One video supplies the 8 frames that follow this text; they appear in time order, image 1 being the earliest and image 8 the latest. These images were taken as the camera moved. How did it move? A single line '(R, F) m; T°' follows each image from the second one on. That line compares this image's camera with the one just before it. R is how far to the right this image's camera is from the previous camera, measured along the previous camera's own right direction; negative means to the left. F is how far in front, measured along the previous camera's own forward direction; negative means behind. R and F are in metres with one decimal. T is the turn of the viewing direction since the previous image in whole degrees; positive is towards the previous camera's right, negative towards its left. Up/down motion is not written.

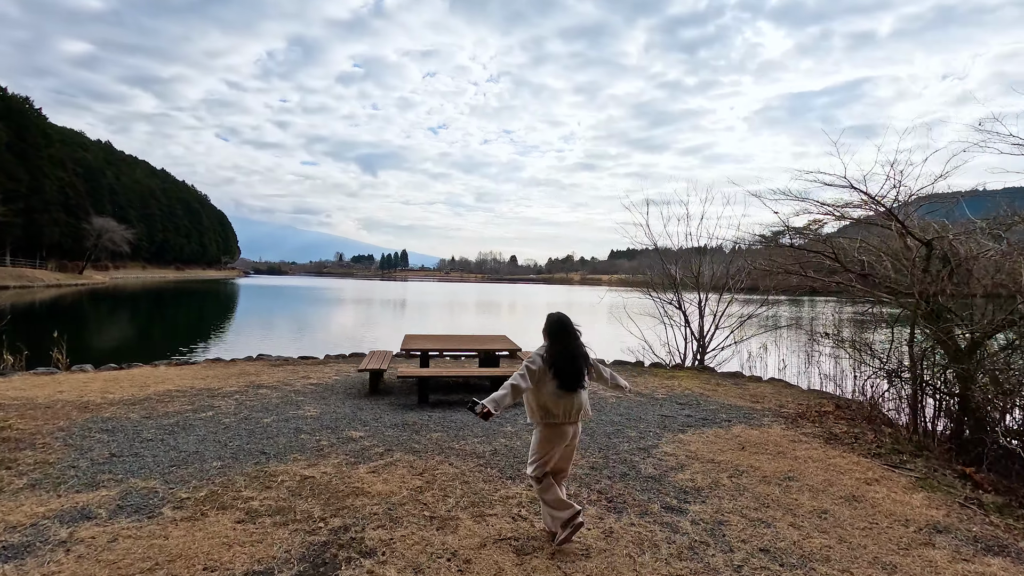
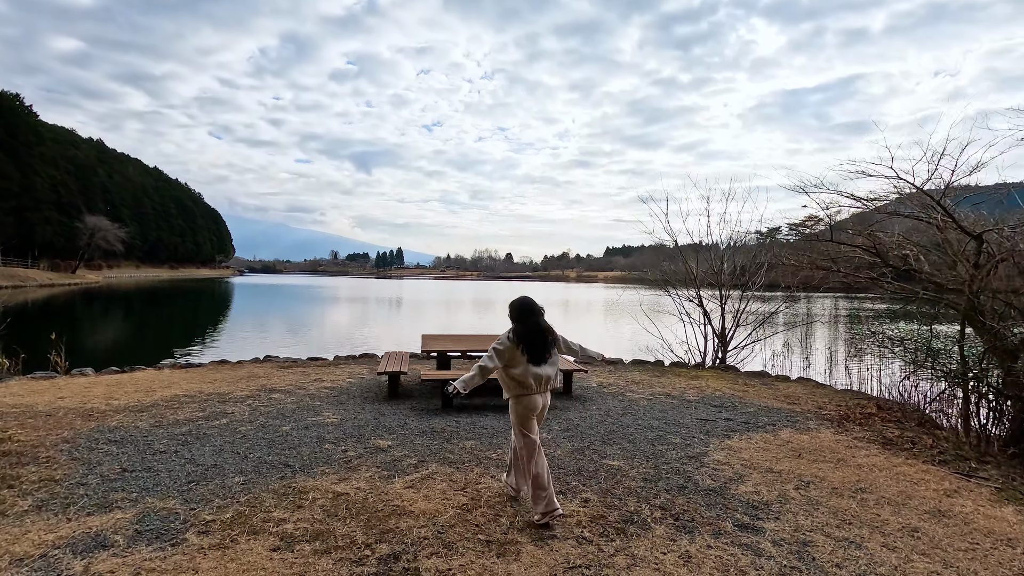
(-0.4, +0.3) m; 0°
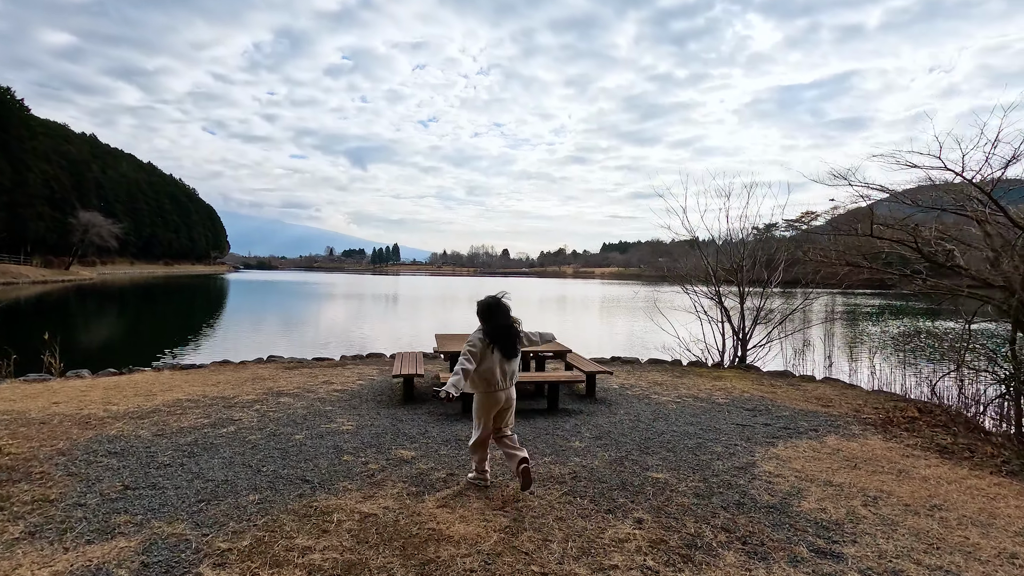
(-0.3, +0.4) m; 0°
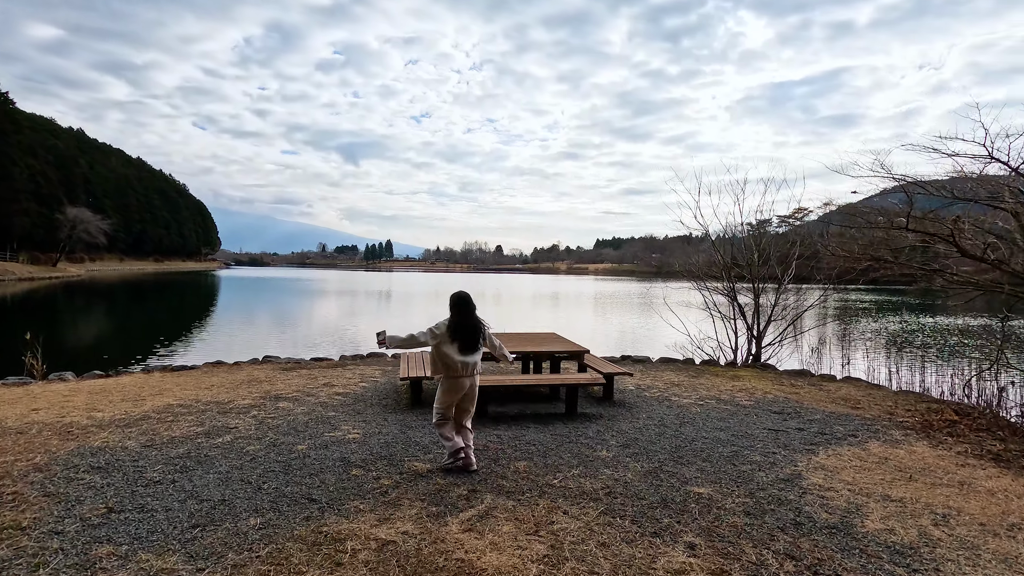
(-0.2, +0.4) m; +1°
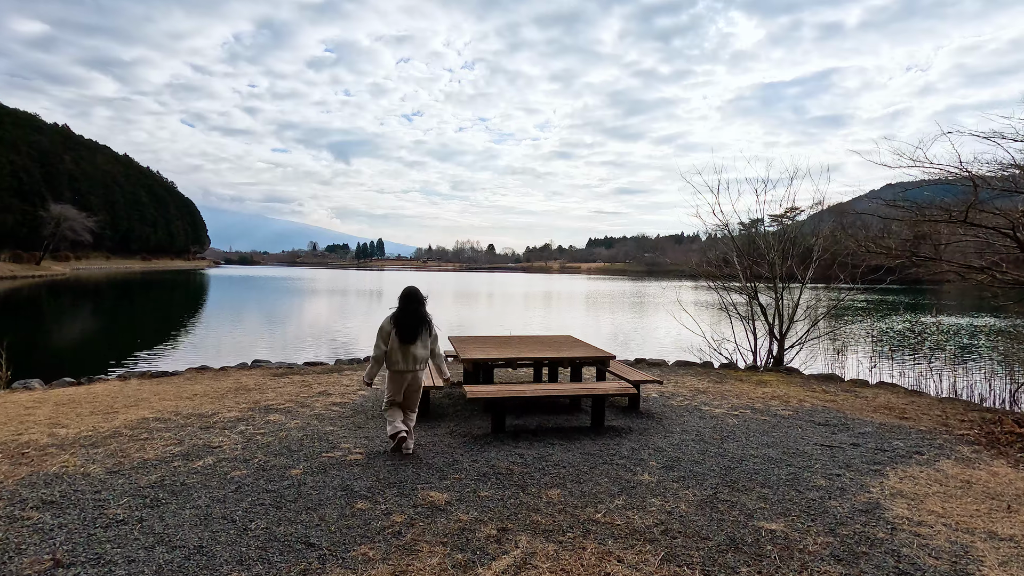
(-0.3, +0.6) m; +1°
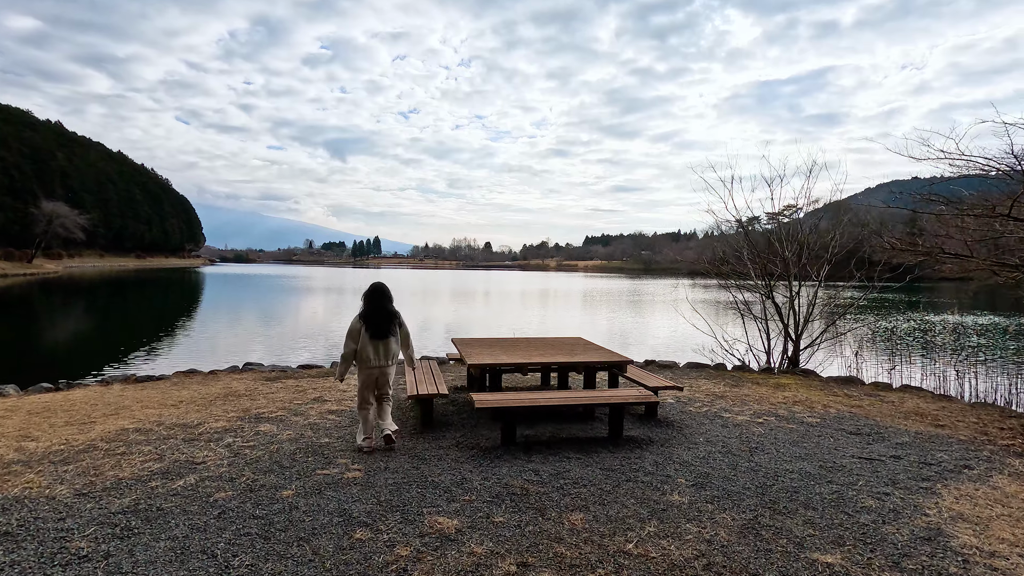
(-0.1, +0.4) m; 0°
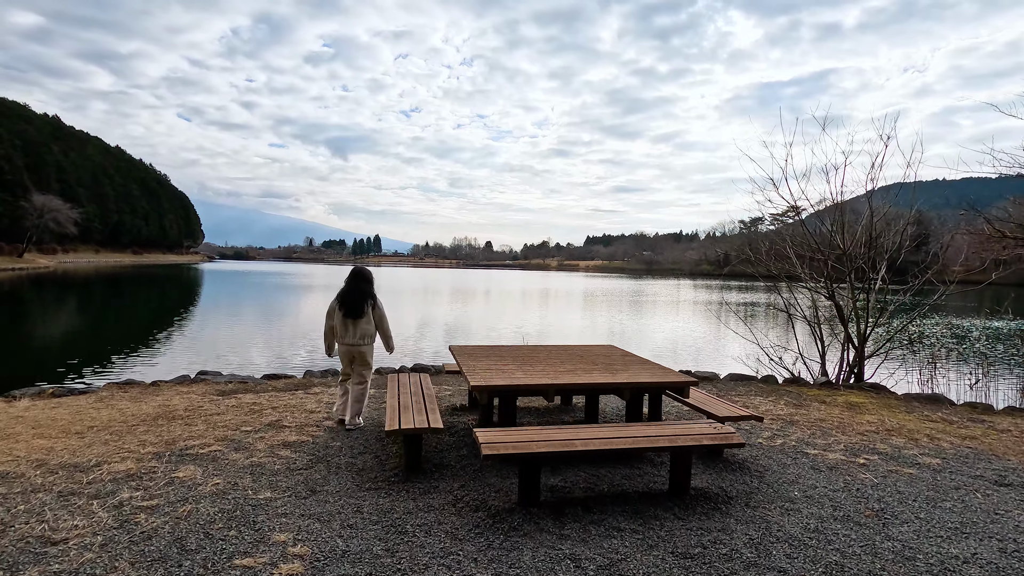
(-0.1, +1.4) m; 0°
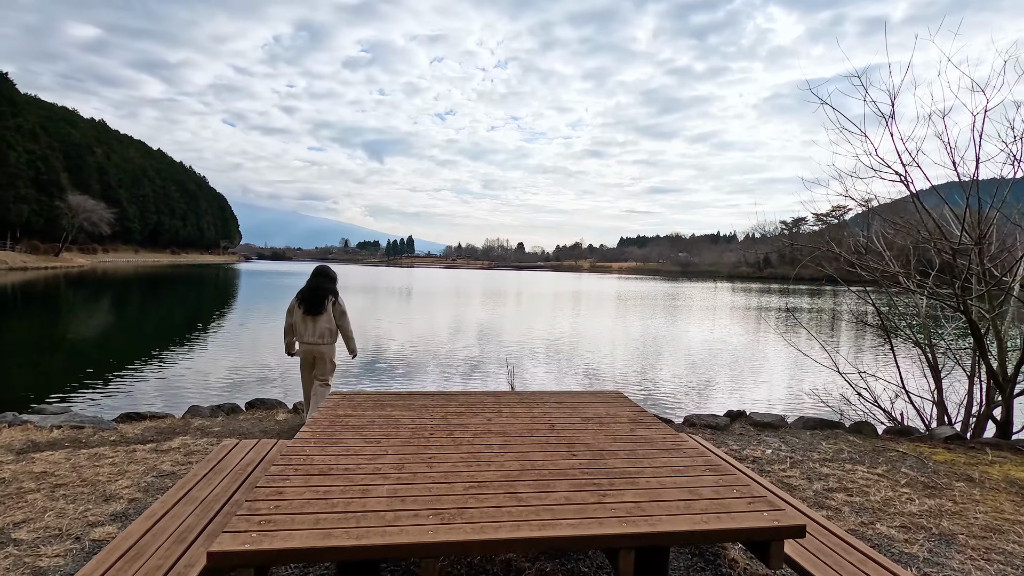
(+0.5, +2.1) m; -4°
